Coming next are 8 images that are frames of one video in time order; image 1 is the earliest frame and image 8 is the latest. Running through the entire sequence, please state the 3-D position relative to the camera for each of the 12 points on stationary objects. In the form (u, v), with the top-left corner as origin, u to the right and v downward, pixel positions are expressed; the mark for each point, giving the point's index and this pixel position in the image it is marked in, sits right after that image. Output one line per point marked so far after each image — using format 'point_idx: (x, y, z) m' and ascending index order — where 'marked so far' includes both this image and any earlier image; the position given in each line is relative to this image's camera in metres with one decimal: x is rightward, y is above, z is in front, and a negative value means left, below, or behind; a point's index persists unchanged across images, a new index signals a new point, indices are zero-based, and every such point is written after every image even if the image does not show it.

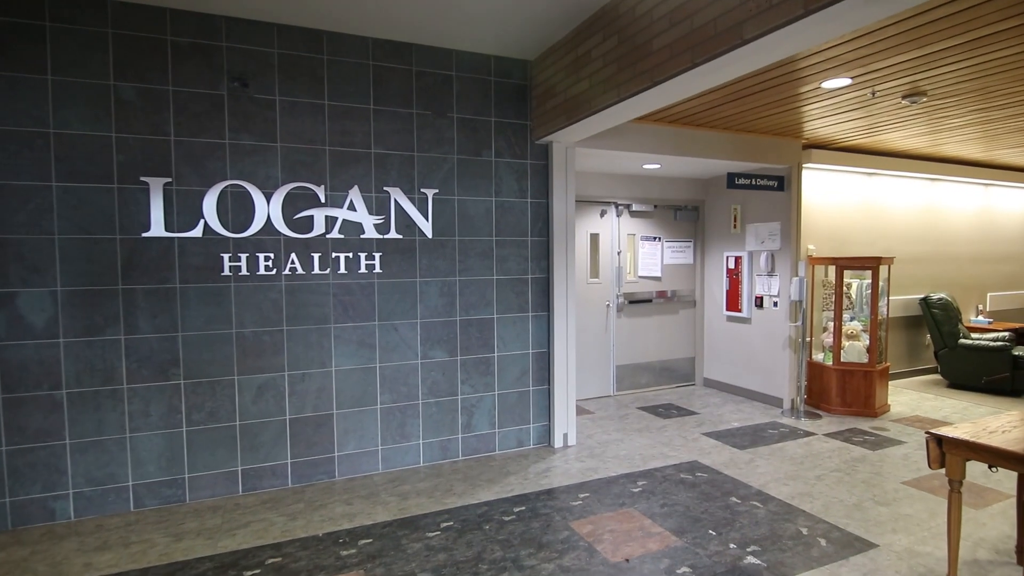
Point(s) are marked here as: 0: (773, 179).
0: (+2.4, +1.0, +4.9) m
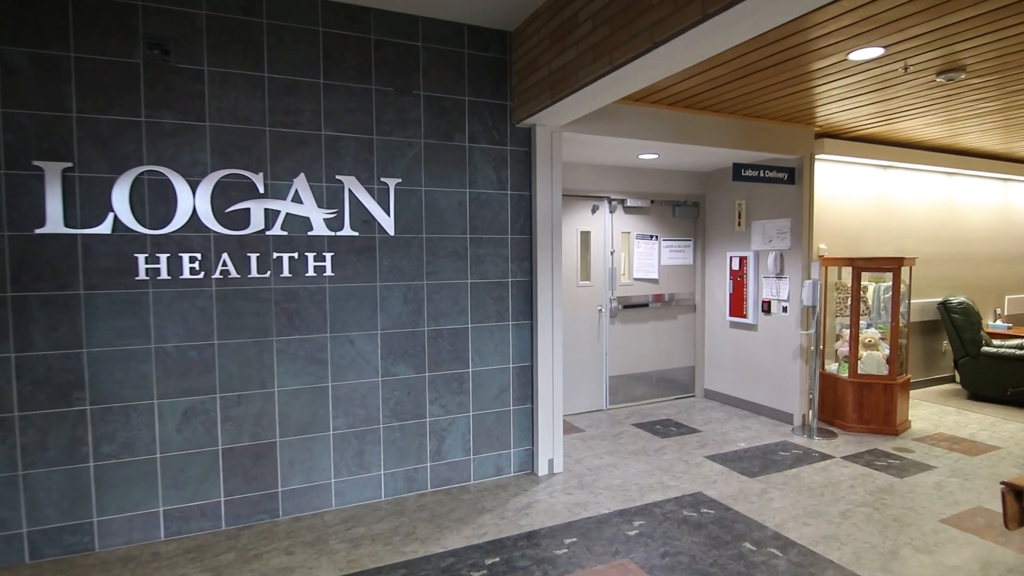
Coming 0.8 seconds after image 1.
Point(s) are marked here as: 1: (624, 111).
0: (+2.2, +0.9, +4.4) m
1: (+0.8, +1.2, +3.7) m
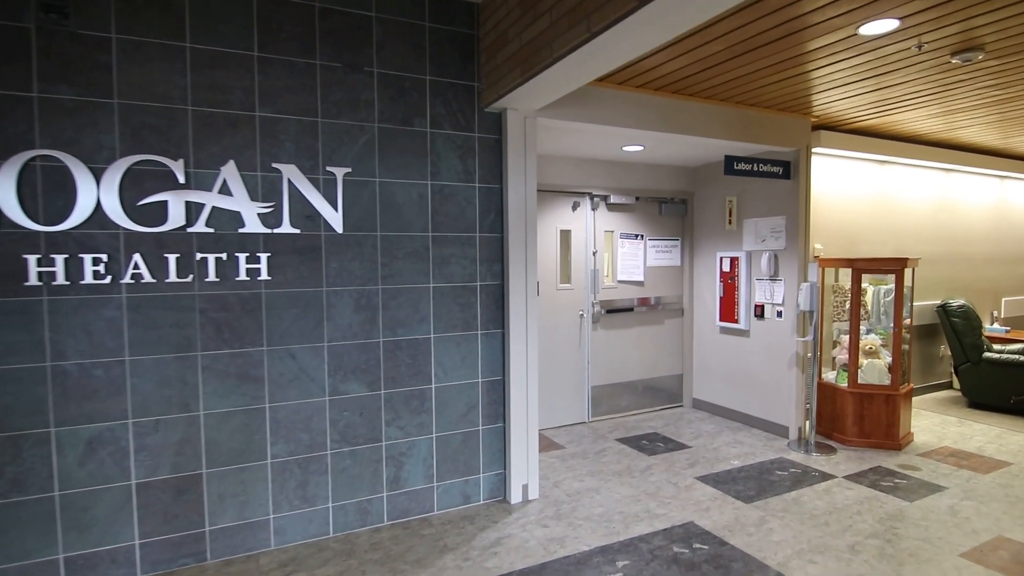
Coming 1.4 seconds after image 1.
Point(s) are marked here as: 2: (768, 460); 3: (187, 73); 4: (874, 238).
0: (+2.0, +0.9, +4.1) m
1: (+0.6, +1.2, +3.3) m
2: (+1.8, -1.2, +3.8) m
3: (-1.5, +1.0, +2.5) m
4: (+3.5, +0.5, +5.1) m
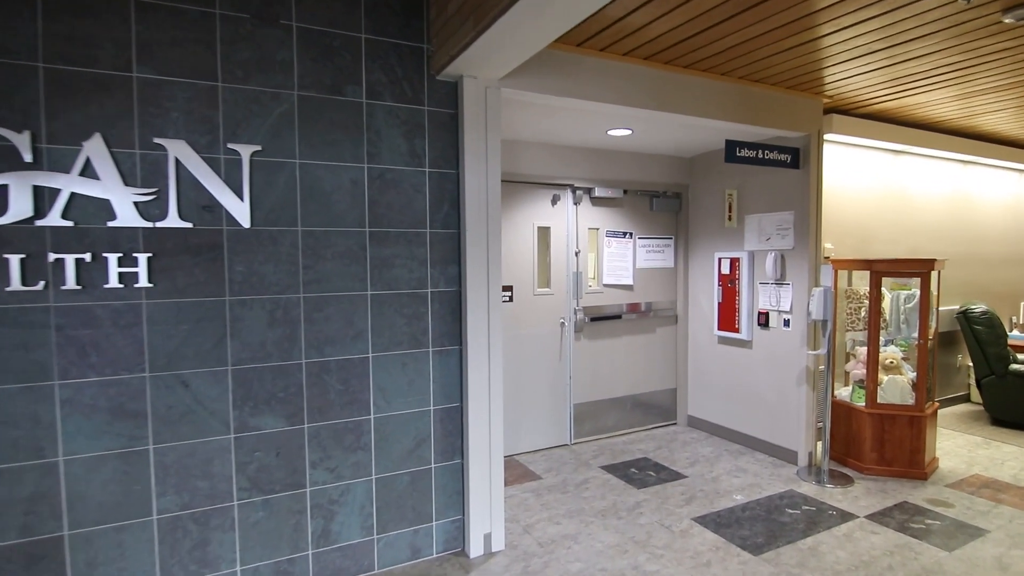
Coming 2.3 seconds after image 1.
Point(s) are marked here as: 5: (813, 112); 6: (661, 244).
0: (+1.8, +0.9, +3.5) m
1: (+0.4, +1.2, +2.8) m
2: (+1.6, -1.3, +3.3) m
3: (-1.7, +1.0, +1.9) m
4: (+3.2, +0.4, +4.6) m
5: (+2.0, +1.2, +3.7) m
6: (+1.2, +0.4, +4.4) m
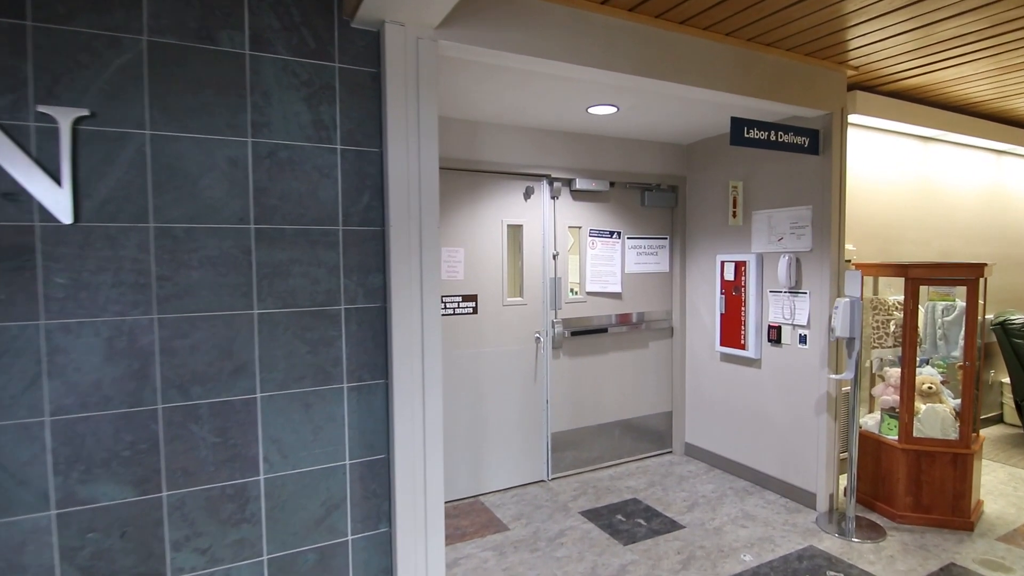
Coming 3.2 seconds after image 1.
0: (+1.6, +0.8, +2.9) m
1: (+0.2, +1.1, +2.2) m
2: (+1.4, -1.3, +2.7) m
3: (-1.9, +0.9, +1.3) m
4: (+3.0, +0.4, +4.0) m
5: (+1.8, +1.1, +3.0) m
6: (+1.0, +0.3, +3.8) m
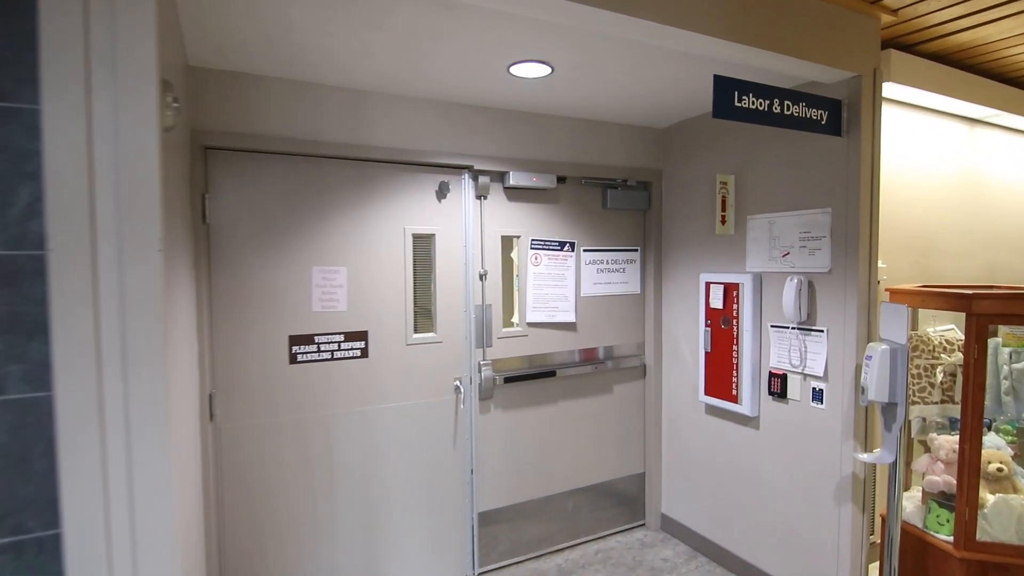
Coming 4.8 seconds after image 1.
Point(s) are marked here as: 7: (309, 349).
0: (+1.2, +0.7, +2.0) m
1: (-0.3, +1.0, +1.3) m
2: (+1.0, -1.5, +1.8) m
3: (-2.3, +0.8, +0.4) m
4: (+2.6, +0.2, +3.1) m
5: (+1.4, +1.0, +2.2) m
6: (+0.6, +0.2, +2.9) m
7: (-0.8, -0.3, +2.2) m
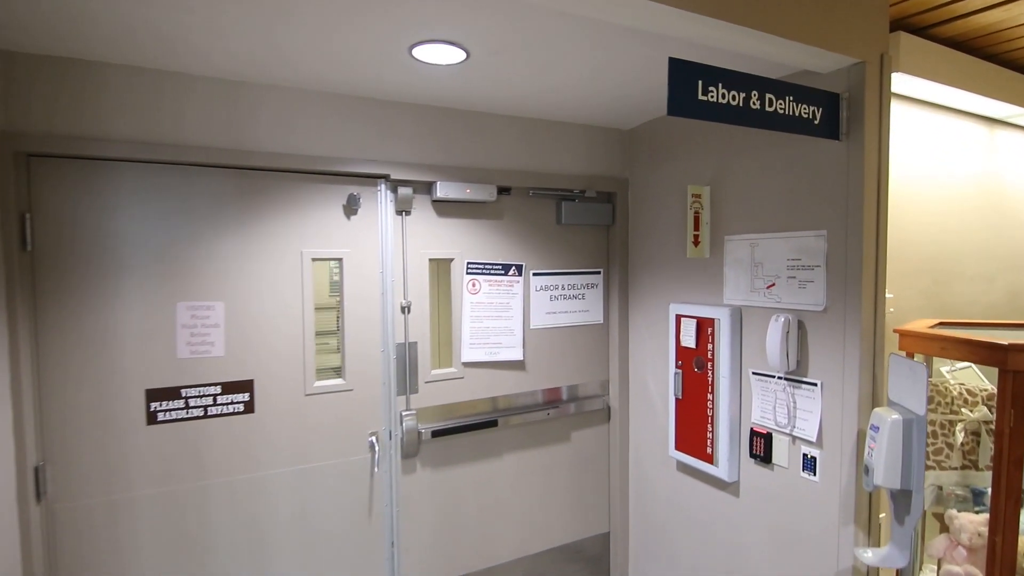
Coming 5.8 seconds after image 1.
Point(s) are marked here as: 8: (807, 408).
0: (+0.9, +0.5, +1.6) m
1: (-0.5, +0.8, +0.8) m
2: (+0.7, -1.6, +1.4) m
3: (-2.6, +0.6, 0.0) m
4: (+2.3, +0.1, +2.7) m
5: (+1.1, +0.9, +1.7) m
6: (+0.3, 0.0, +2.4) m
7: (-1.1, -0.4, +1.8) m
8: (+1.0, -0.4, +1.8) m
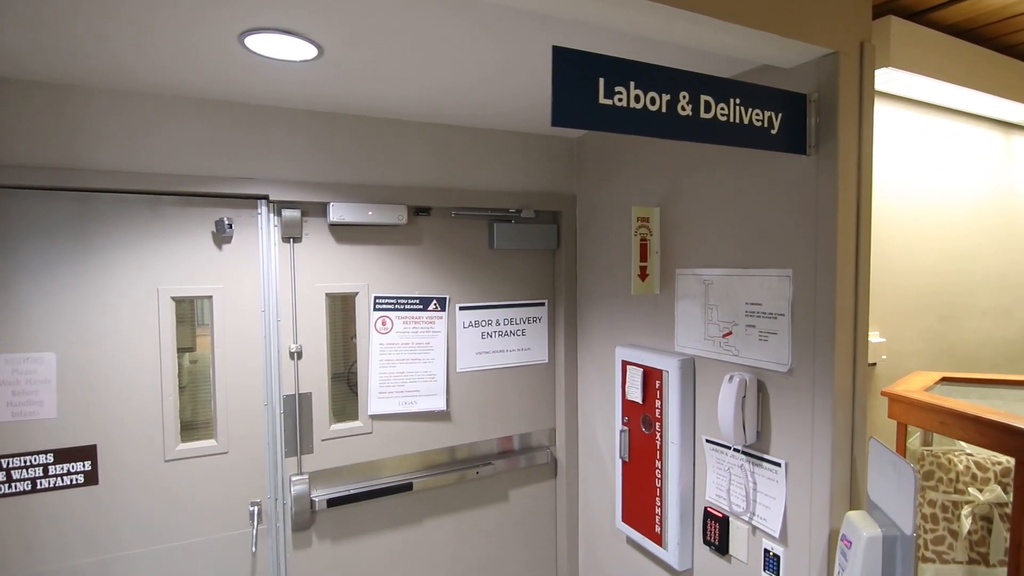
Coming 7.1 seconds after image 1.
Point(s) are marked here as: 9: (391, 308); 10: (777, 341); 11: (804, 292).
0: (+0.6, +0.4, +1.2) m
1: (-0.8, +0.7, +0.5) m
2: (+0.4, -1.7, +1.0) m
3: (-3.0, +0.5, -0.3) m
4: (+2.0, 0.0, +2.3) m
5: (+0.8, +0.7, +1.4) m
6: (0.0, -0.1, +2.1) m
7: (-1.4, -0.5, +1.5) m
8: (+0.7, -0.5, +1.4) m
9: (-0.4, -0.1, +1.9) m
10: (+0.7, -0.1, +1.4) m
11: (+0.7, 0.0, +1.3) m
